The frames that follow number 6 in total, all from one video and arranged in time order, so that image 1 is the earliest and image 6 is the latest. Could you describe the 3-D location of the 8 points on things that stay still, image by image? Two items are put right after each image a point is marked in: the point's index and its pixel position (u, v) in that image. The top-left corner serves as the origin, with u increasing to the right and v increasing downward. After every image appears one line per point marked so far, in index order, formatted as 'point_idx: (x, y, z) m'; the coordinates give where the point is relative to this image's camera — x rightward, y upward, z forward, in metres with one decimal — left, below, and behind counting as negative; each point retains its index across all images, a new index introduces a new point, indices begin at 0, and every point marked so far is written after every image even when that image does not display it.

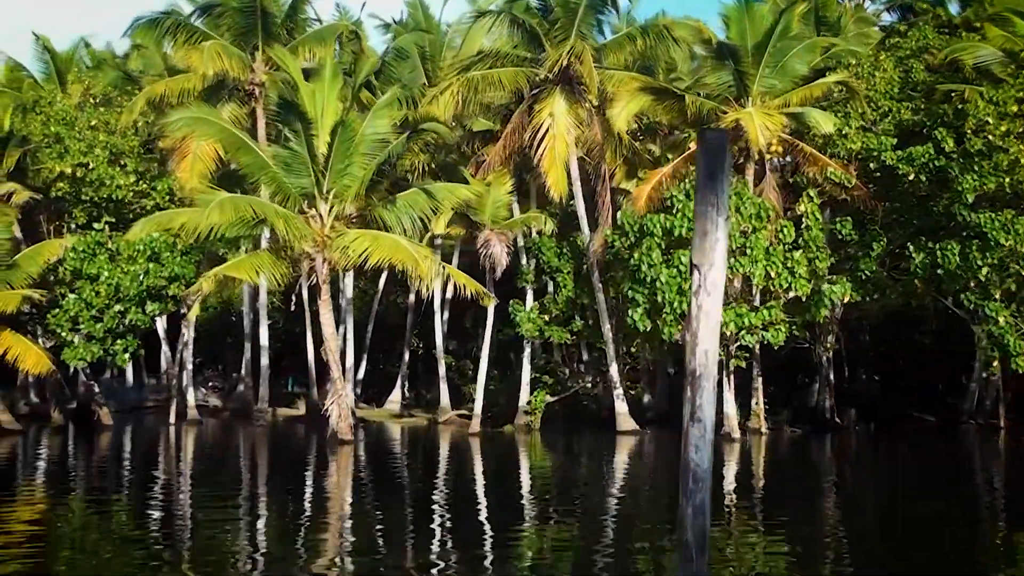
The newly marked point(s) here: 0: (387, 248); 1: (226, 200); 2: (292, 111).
0: (-1.6, +0.5, +19.1) m
1: (-3.7, +1.1, +18.9) m
2: (-3.0, +2.4, +19.9) m
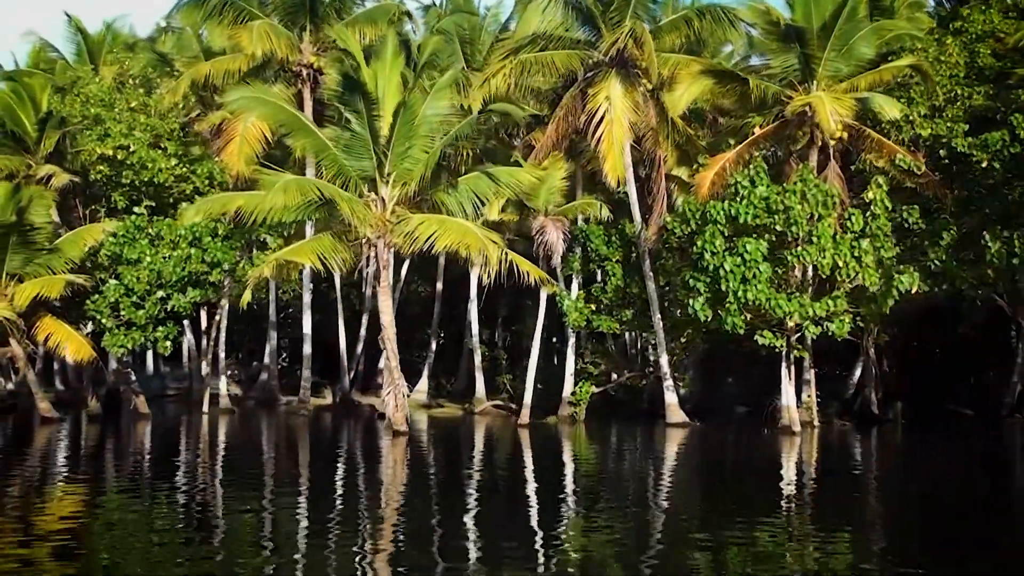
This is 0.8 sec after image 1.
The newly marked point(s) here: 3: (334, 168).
0: (-0.7, +0.7, +18.4) m
1: (-2.8, +1.3, +18.2) m
2: (-2.1, +2.6, +19.2) m
3: (-2.3, +1.7, +19.9) m
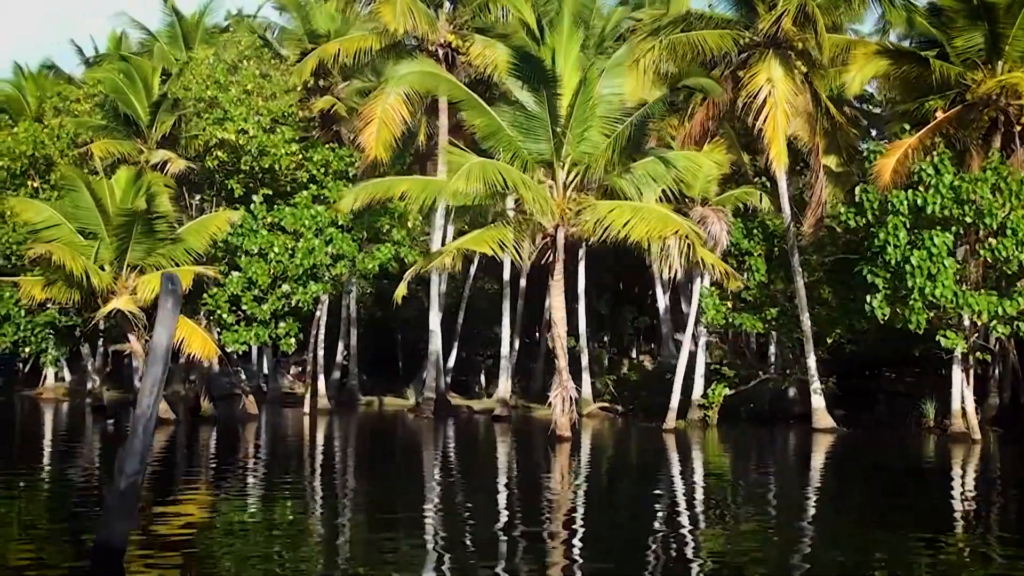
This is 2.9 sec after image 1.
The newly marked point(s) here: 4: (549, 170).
0: (+1.6, +0.8, +16.9) m
1: (-0.4, +1.4, +16.7) m
2: (+0.3, +2.6, +17.7) m
3: (0.0, +1.7, +18.3) m
4: (+0.5, +1.5, +18.7) m
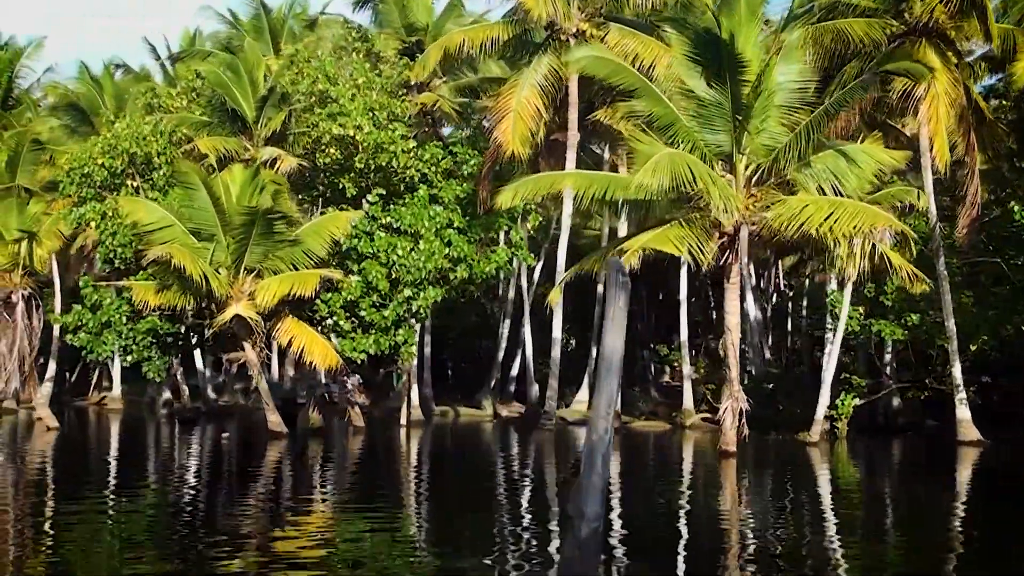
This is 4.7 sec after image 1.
0: (+3.6, +0.8, +15.4) m
1: (+1.6, +1.4, +15.3) m
2: (+2.3, +2.6, +16.3) m
3: (+2.0, +1.7, +16.9) m
4: (+2.5, +1.5, +17.3) m
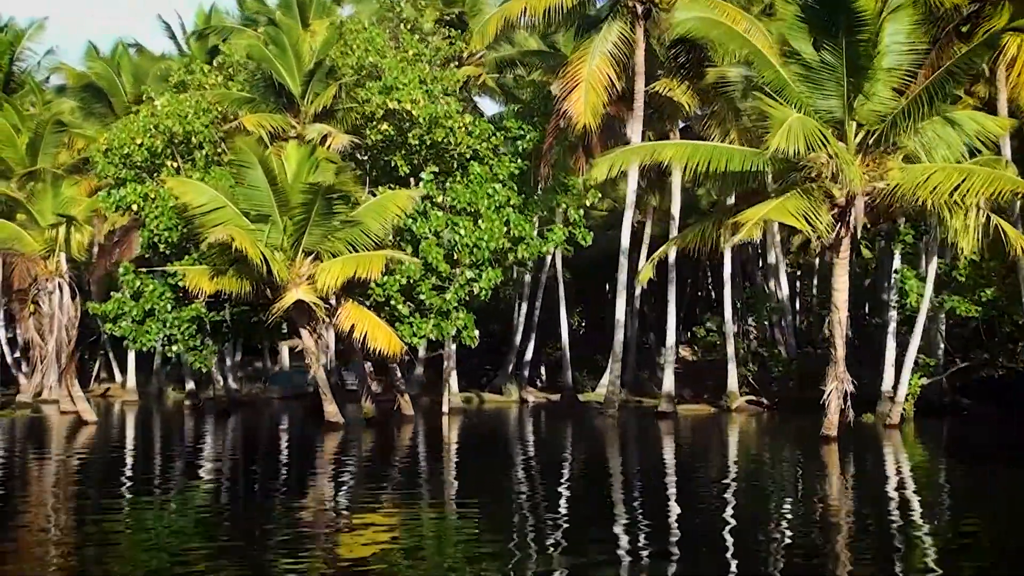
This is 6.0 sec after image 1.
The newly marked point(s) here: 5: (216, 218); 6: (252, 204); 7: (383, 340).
0: (+4.7, +1.0, +14.4) m
1: (+2.6, +1.6, +14.3) m
2: (+3.3, +2.9, +15.2) m
3: (+3.1, +2.0, +15.9) m
4: (+3.5, +1.7, +16.3) m
5: (-3.9, +0.9, +19.5) m
6: (-3.5, +1.1, +19.7) m
7: (-1.7, -0.7, +19.8) m
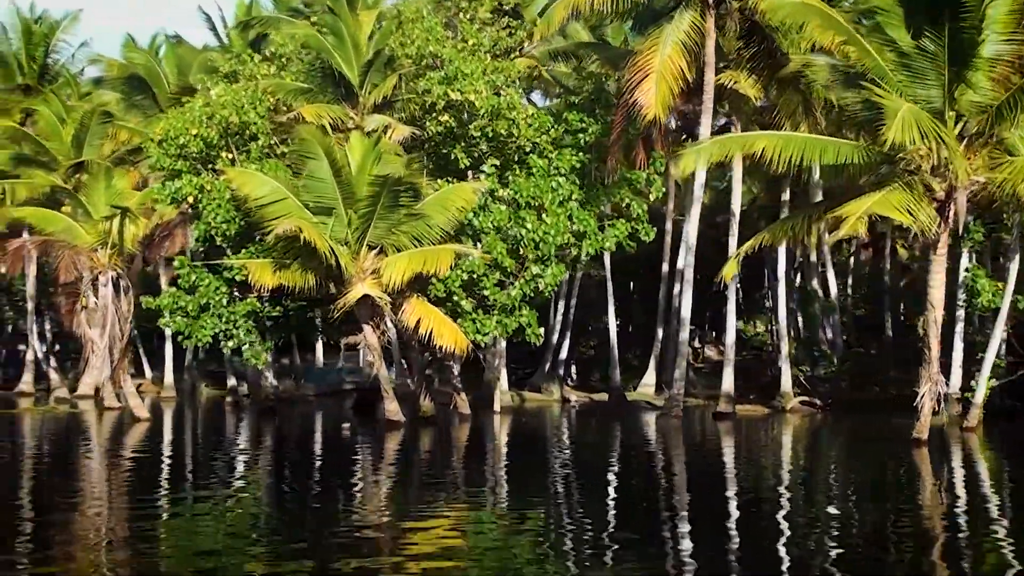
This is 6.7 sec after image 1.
0: (+5.6, +1.1, +13.8) m
1: (+3.5, +1.6, +13.6) m
2: (+4.2, +2.9, +14.6) m
3: (+4.0, +2.0, +15.3) m
4: (+4.4, +1.8, +15.7) m
5: (-3.0, +1.0, +19.0) m
6: (-2.6, +1.2, +19.1) m
7: (-0.8, -0.6, +19.2) m
